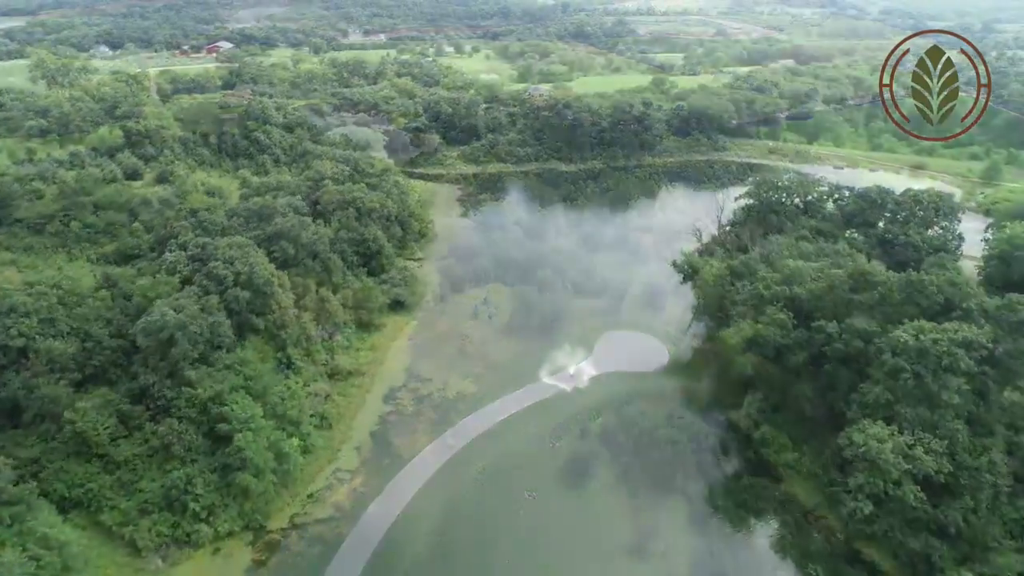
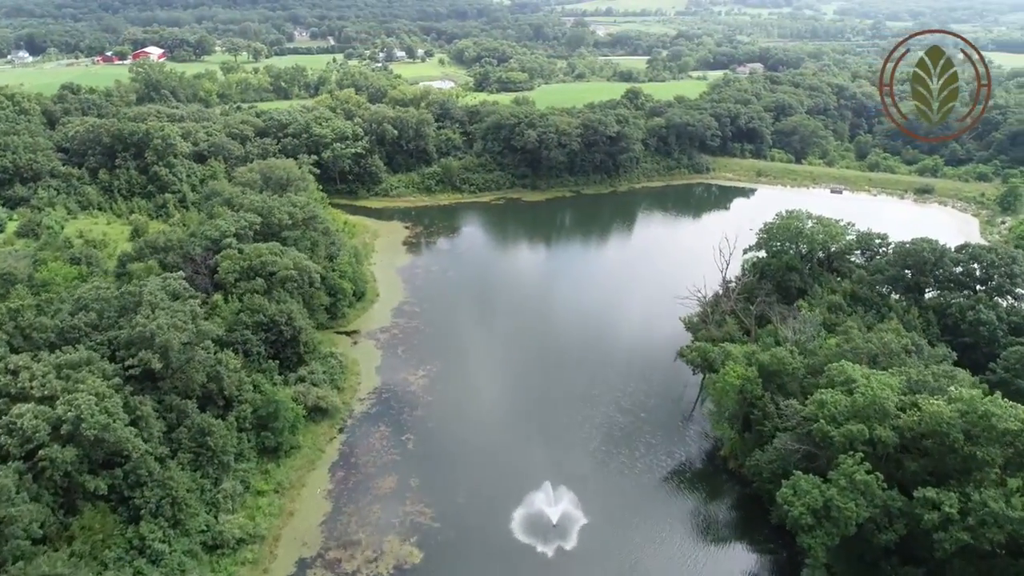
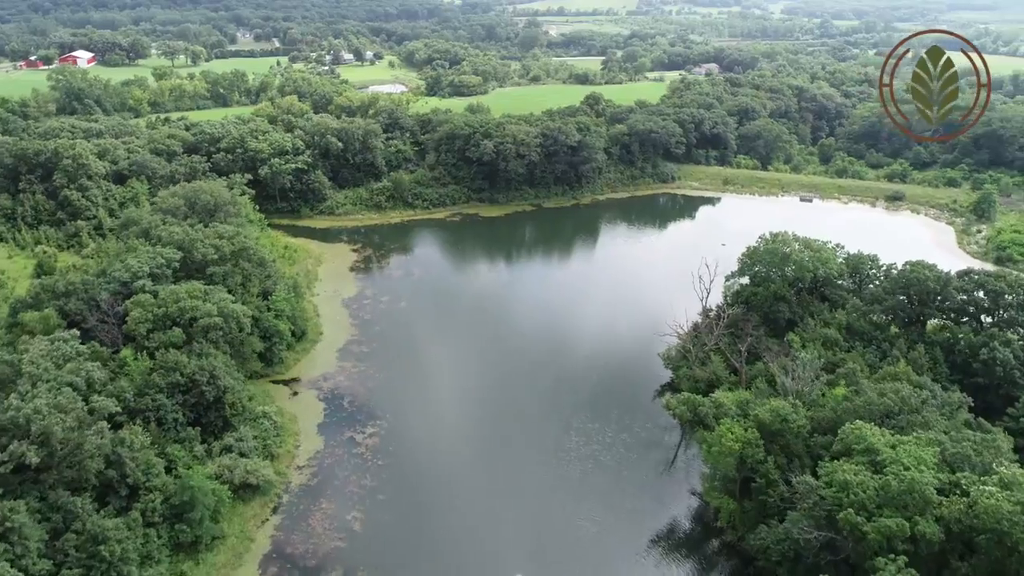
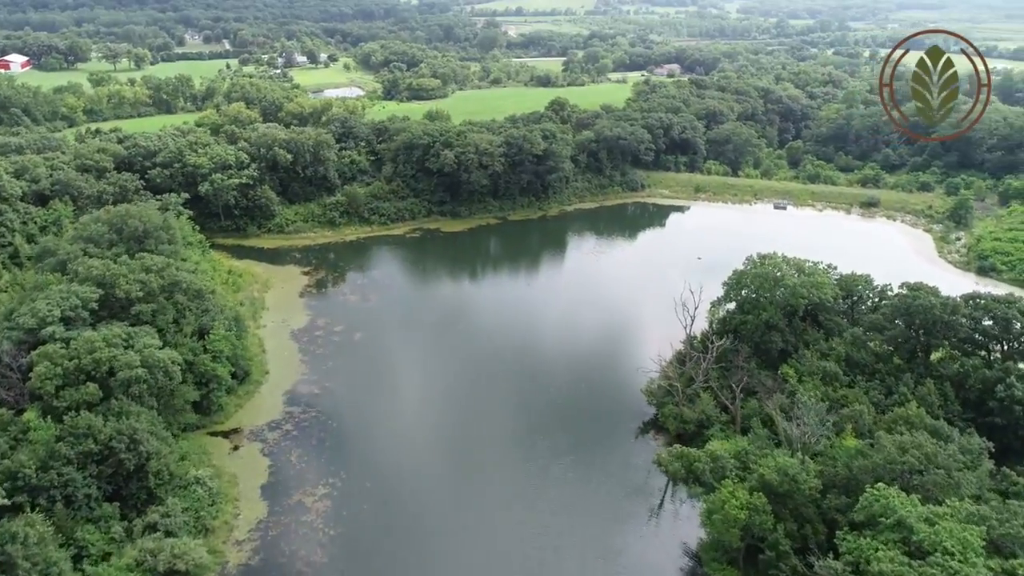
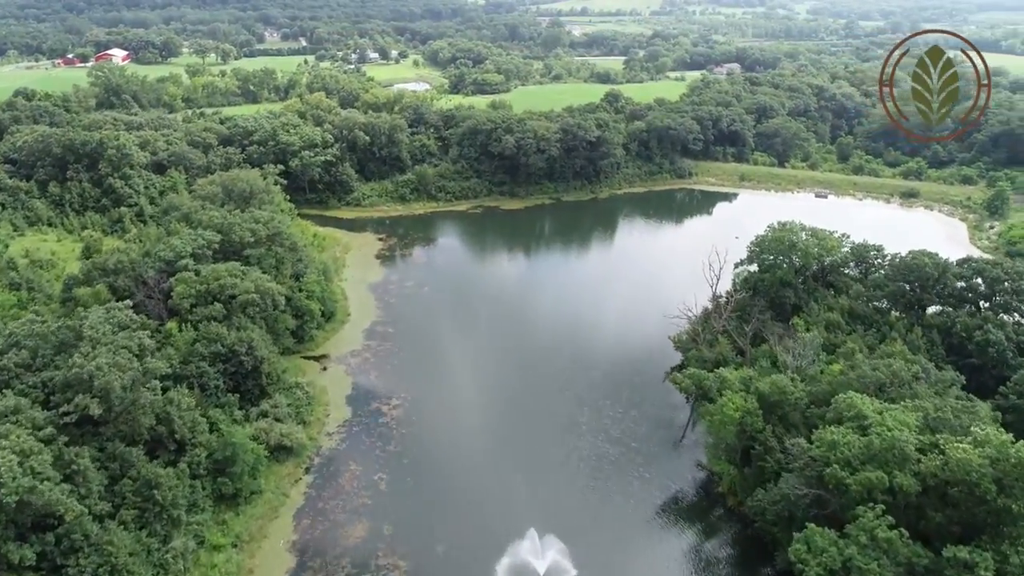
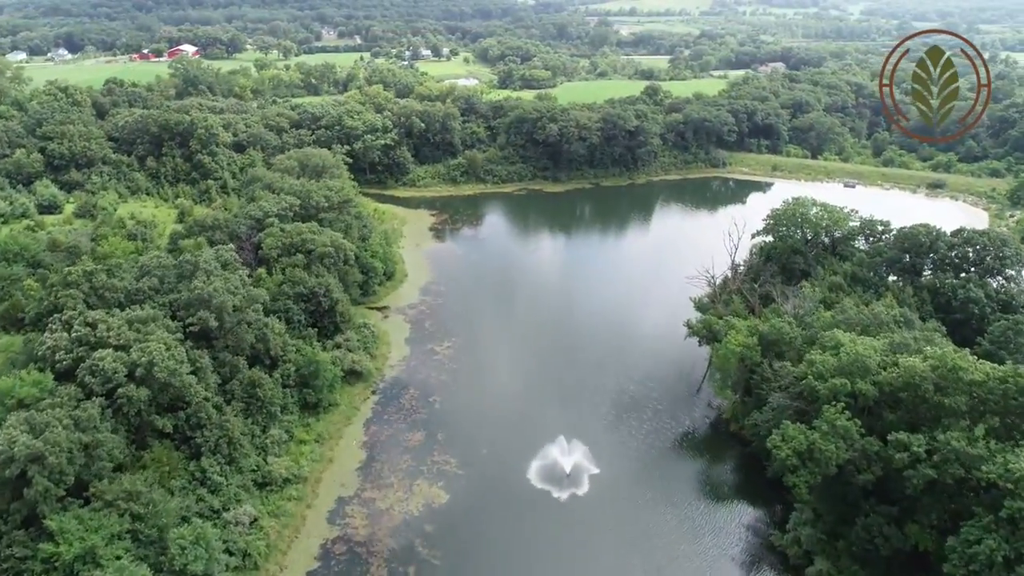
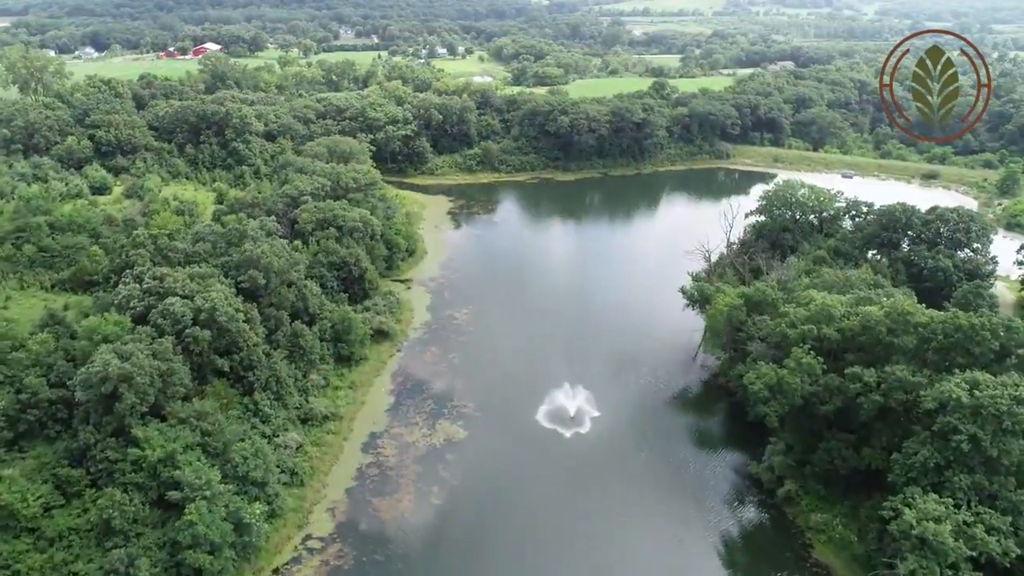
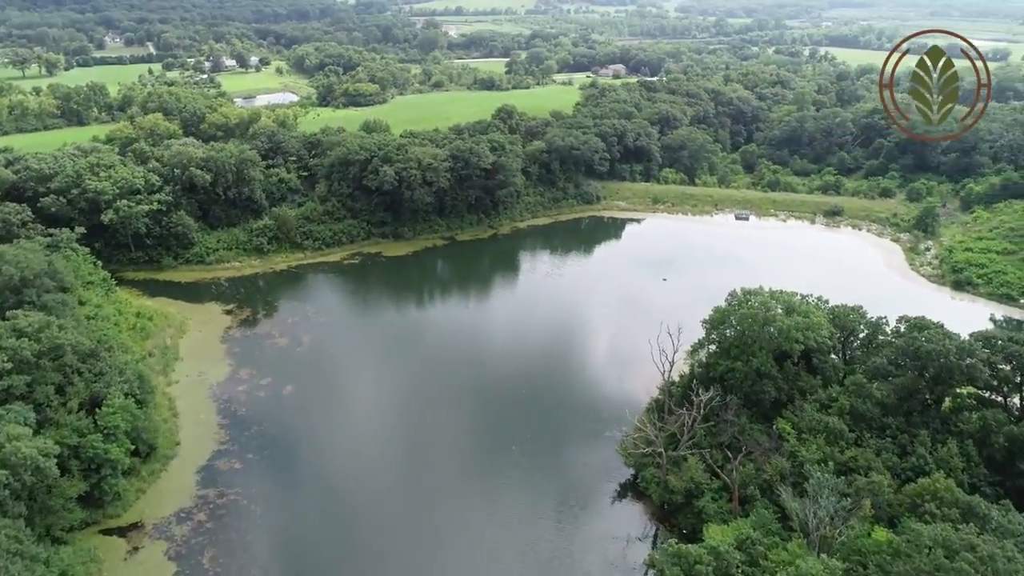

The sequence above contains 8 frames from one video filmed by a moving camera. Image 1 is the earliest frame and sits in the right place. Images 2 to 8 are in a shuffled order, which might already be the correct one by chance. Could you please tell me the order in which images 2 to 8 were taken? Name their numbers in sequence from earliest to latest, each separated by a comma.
7, 6, 2, 5, 3, 4, 8
